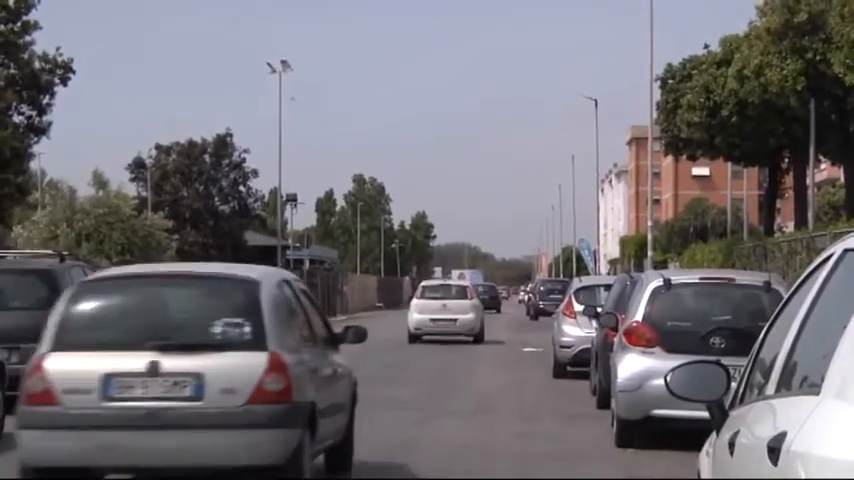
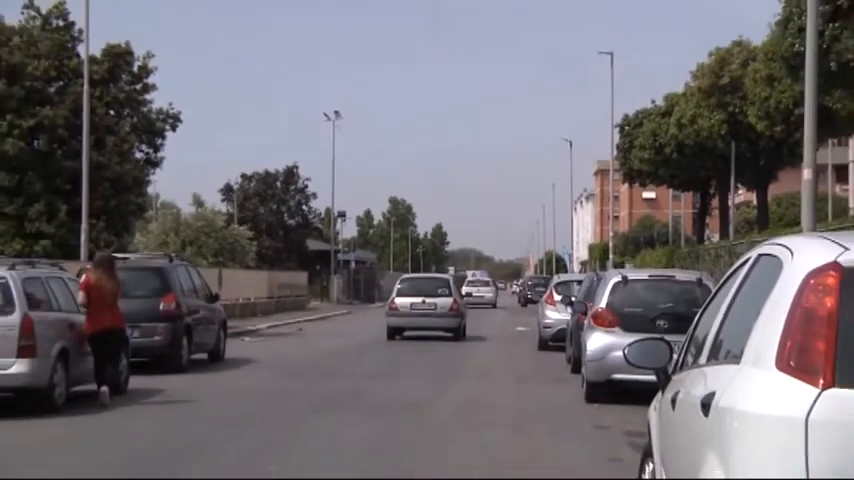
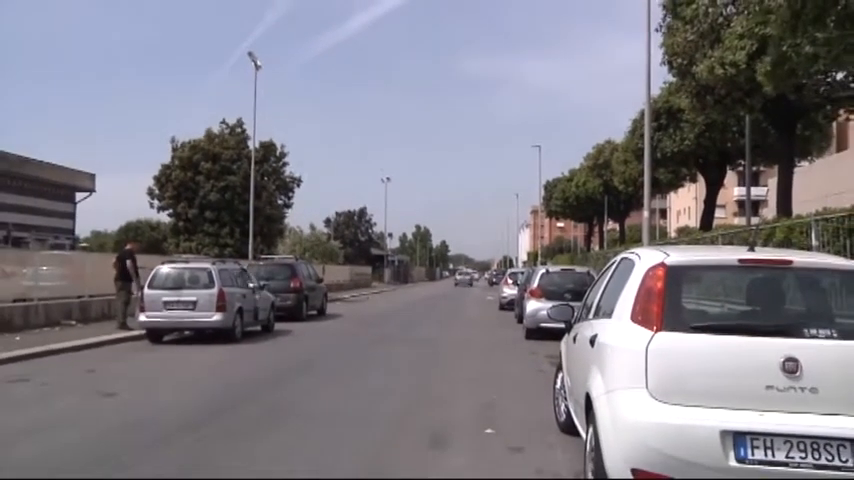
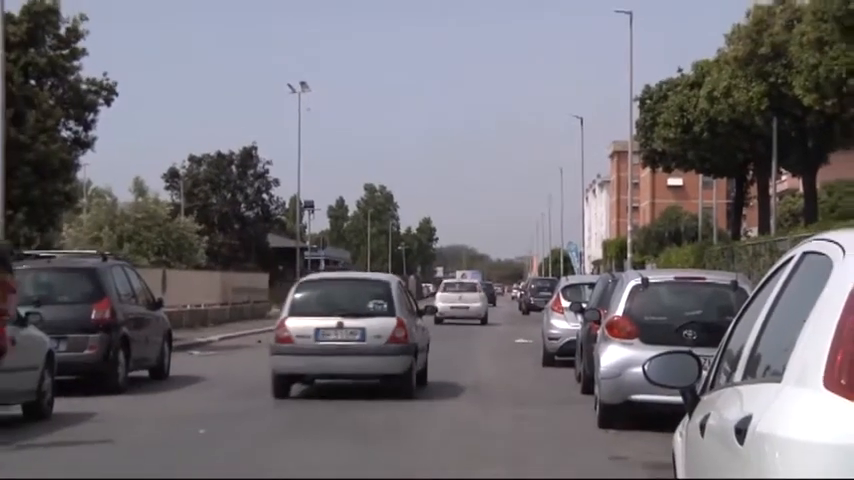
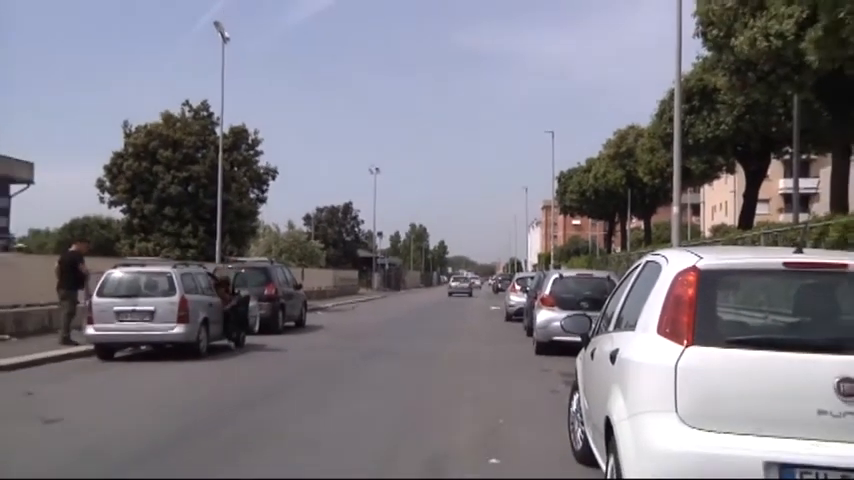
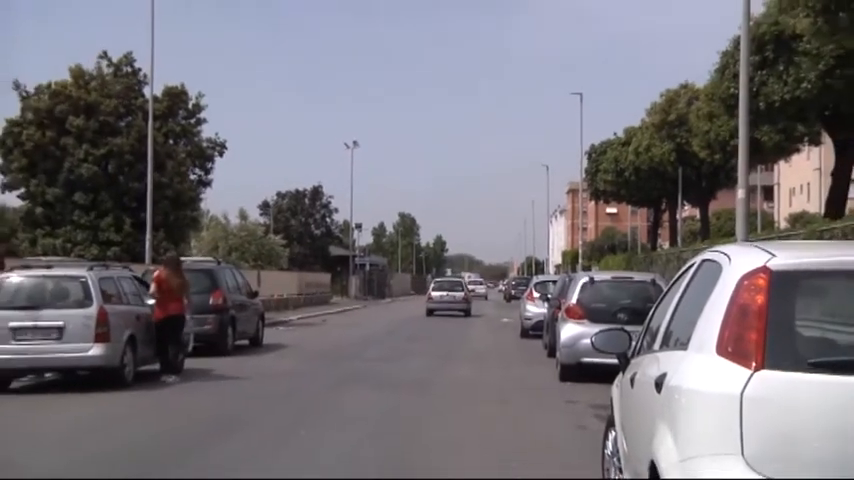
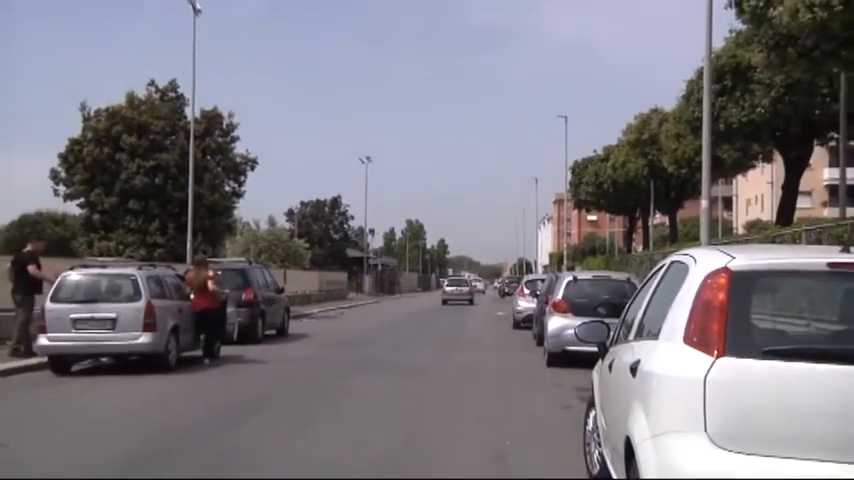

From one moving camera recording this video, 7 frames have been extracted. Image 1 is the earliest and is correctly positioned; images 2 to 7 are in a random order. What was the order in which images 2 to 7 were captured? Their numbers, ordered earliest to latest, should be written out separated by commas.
4, 2, 6, 7, 5, 3
